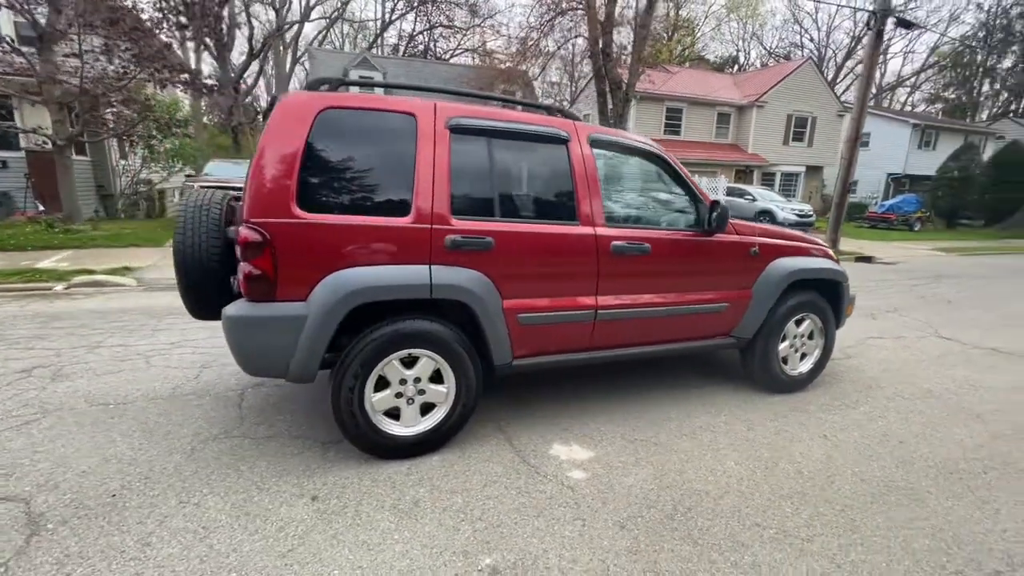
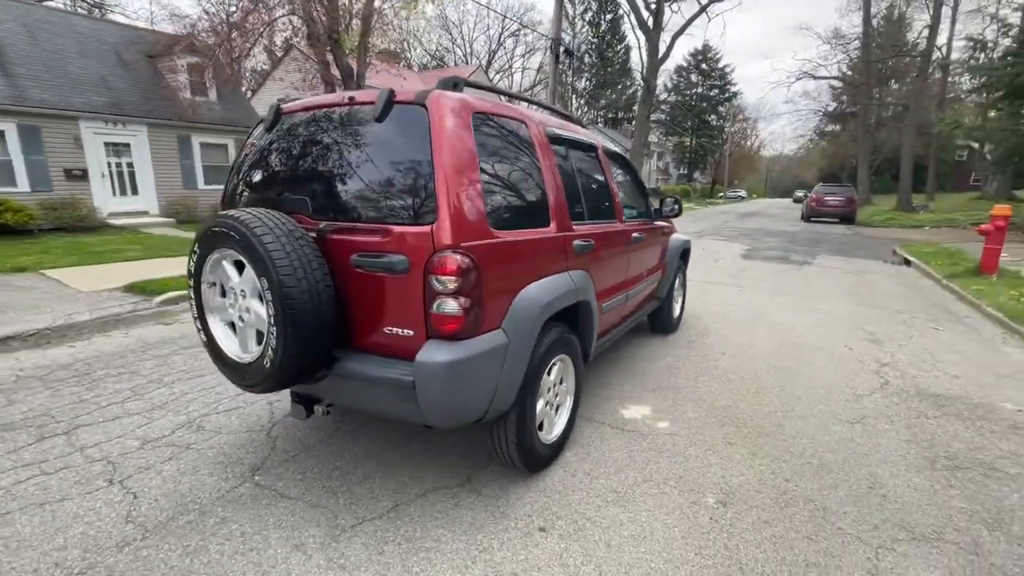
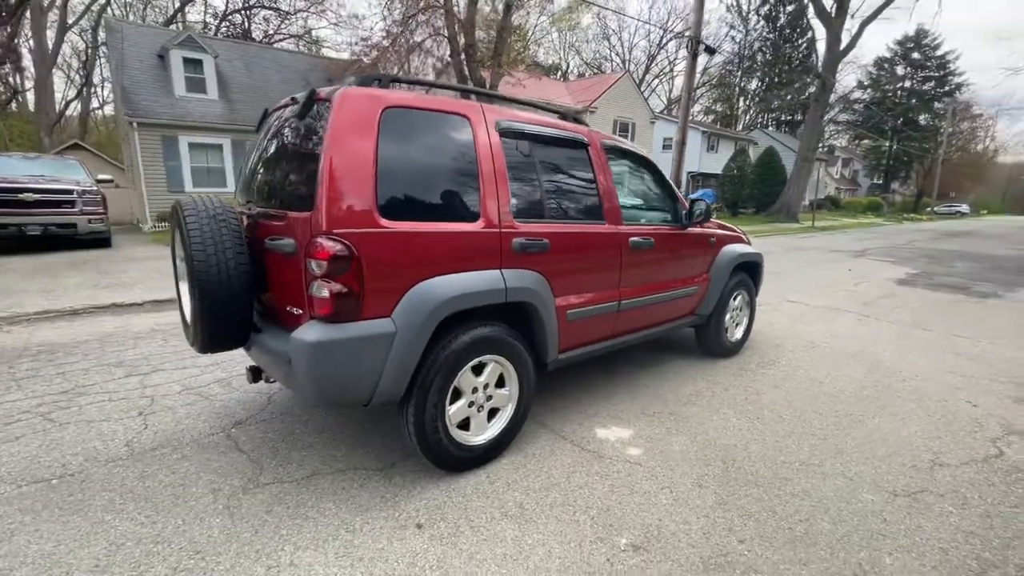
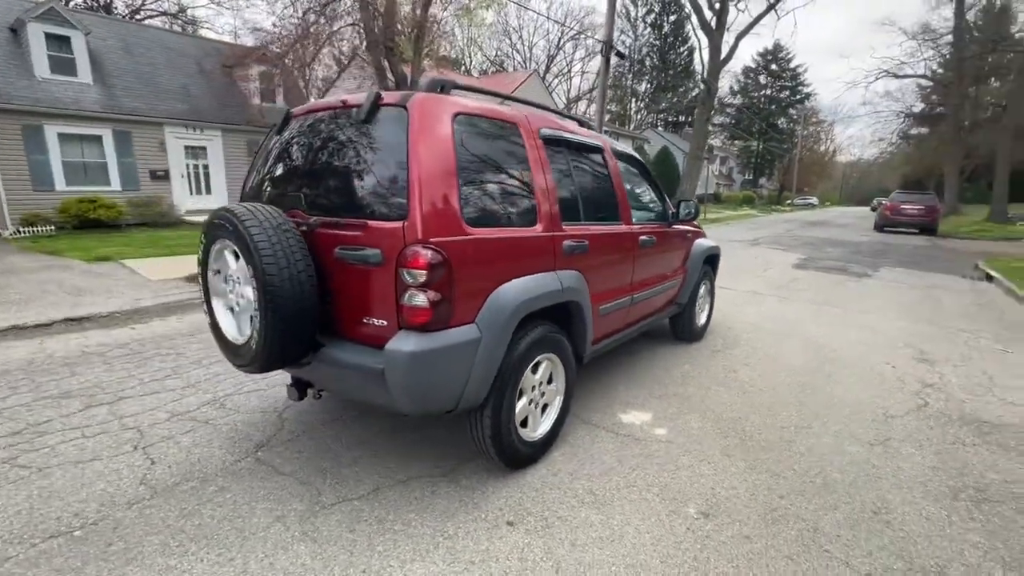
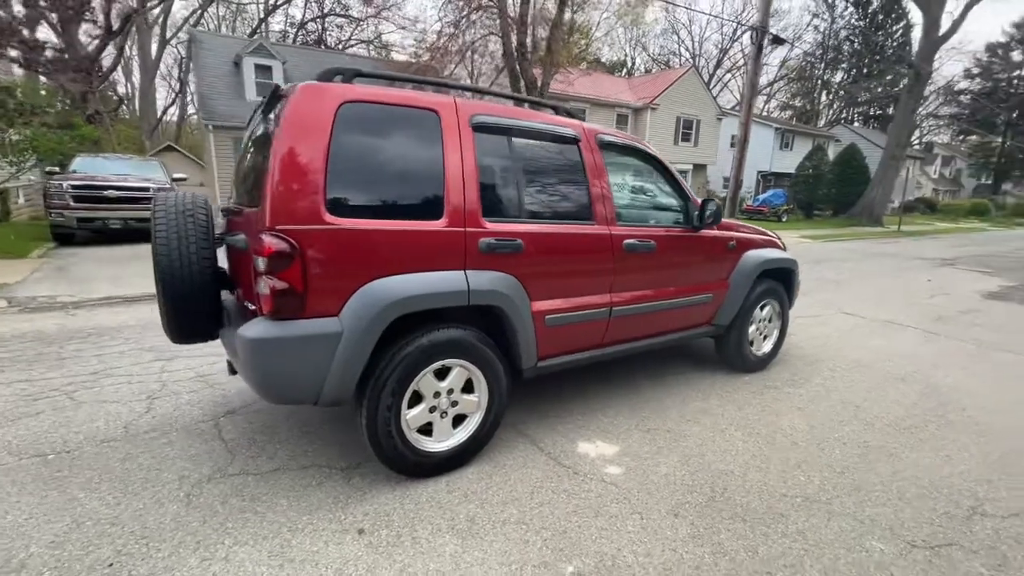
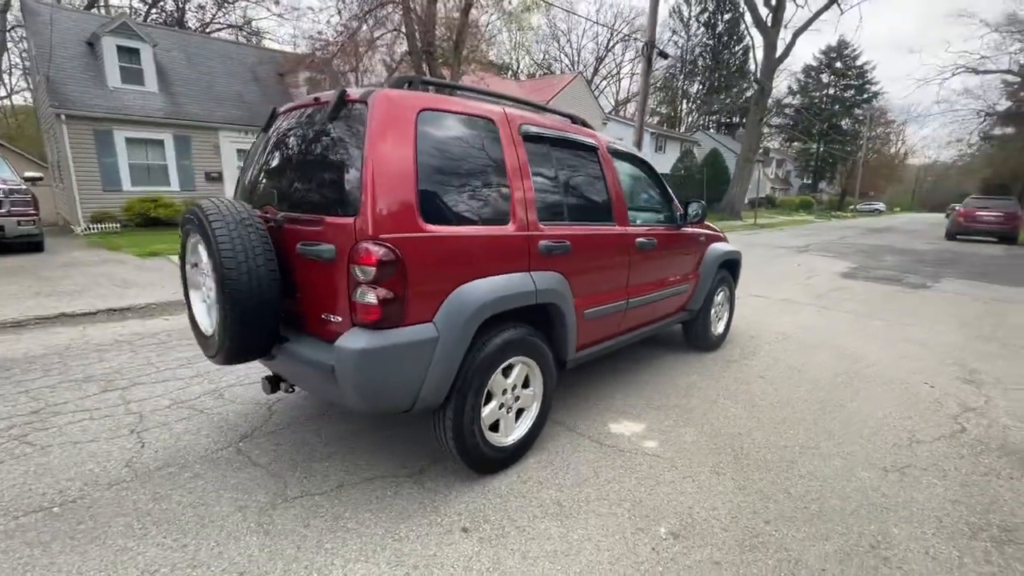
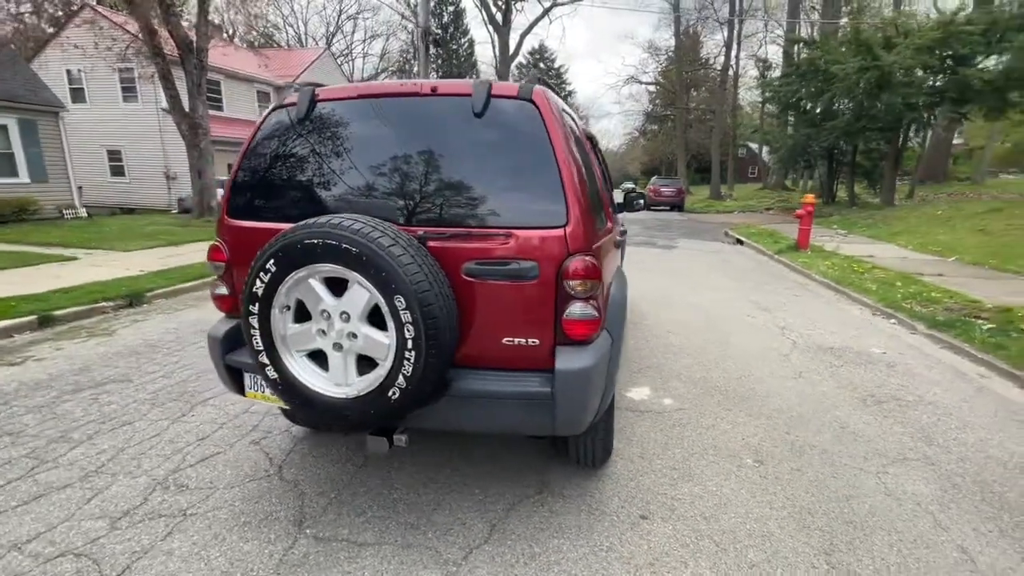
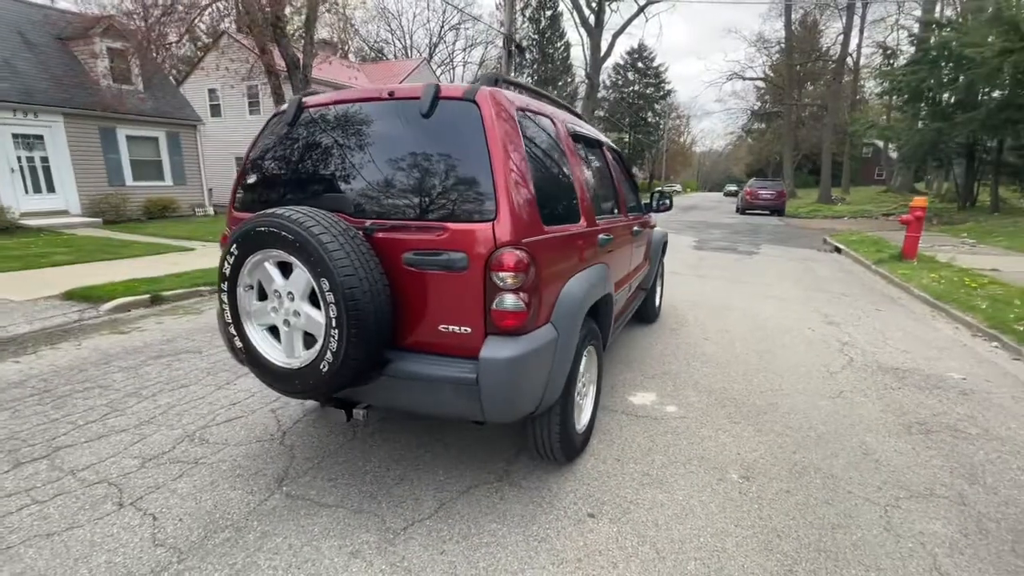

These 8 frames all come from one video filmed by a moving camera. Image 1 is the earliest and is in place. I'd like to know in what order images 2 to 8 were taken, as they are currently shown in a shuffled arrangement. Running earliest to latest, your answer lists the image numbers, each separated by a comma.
5, 3, 6, 4, 2, 8, 7
